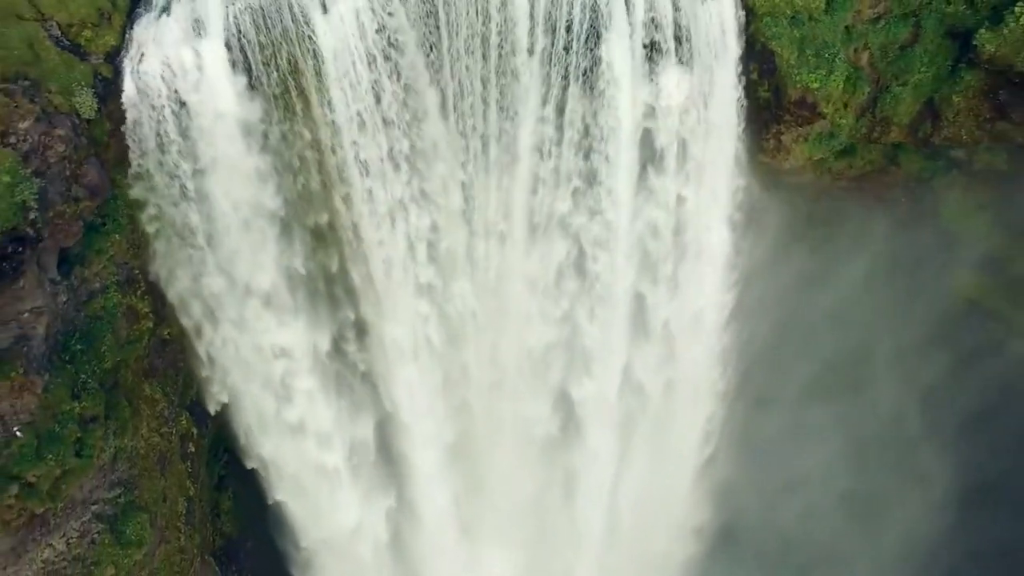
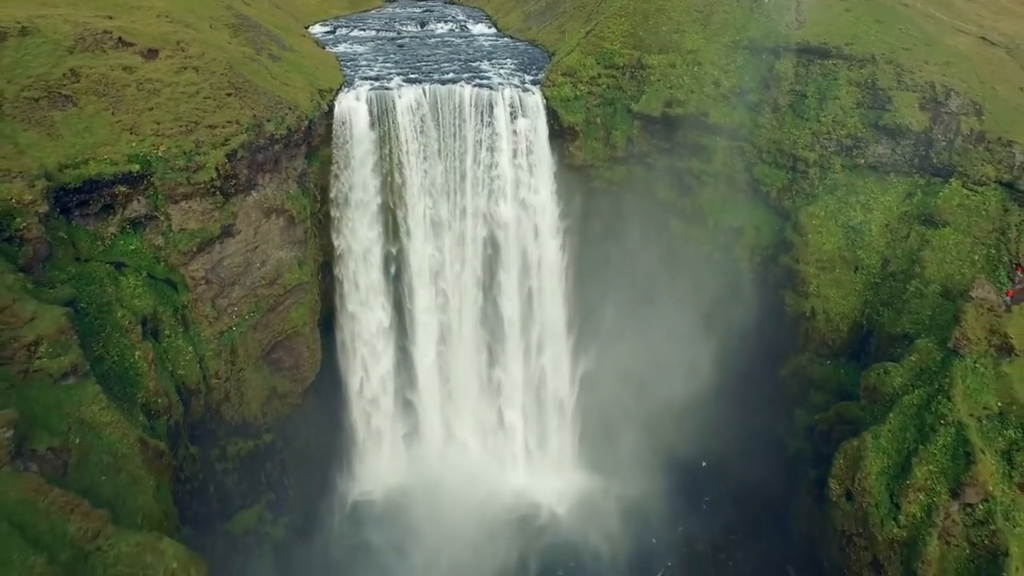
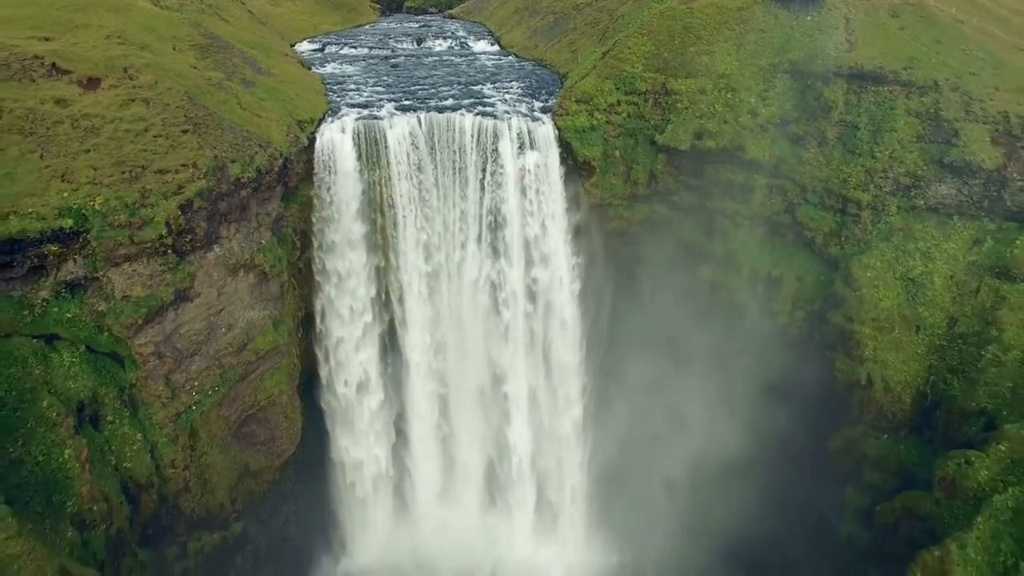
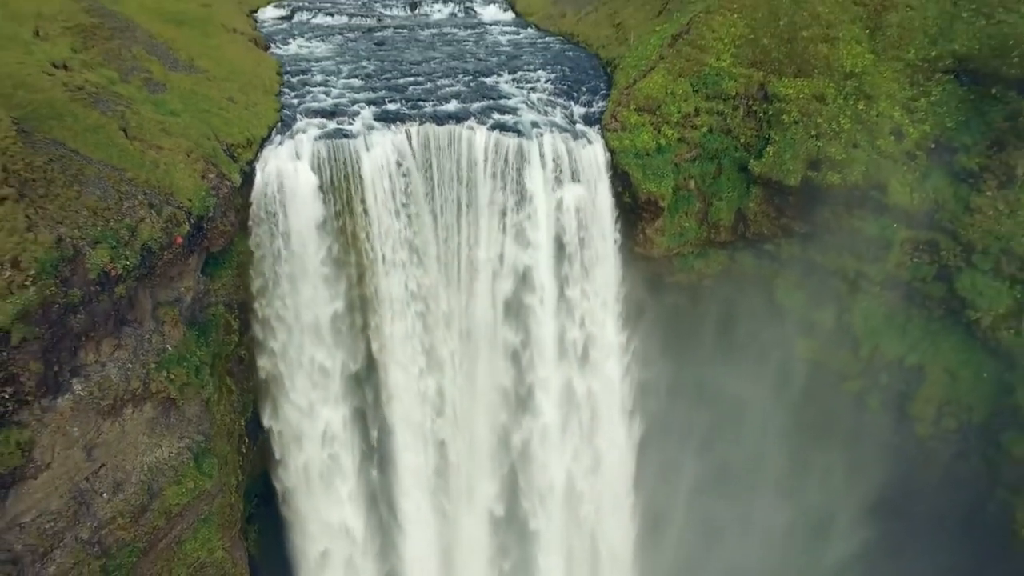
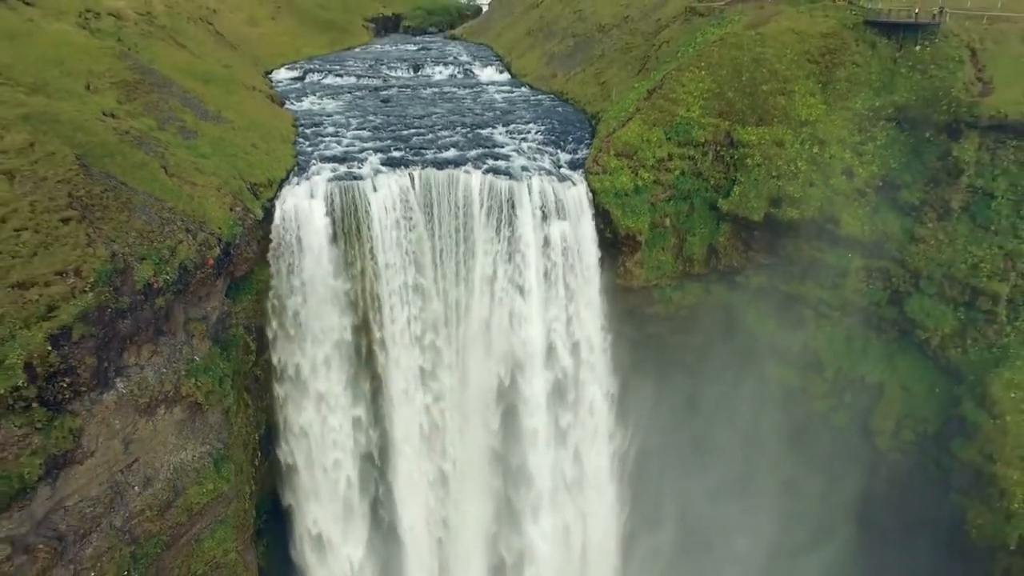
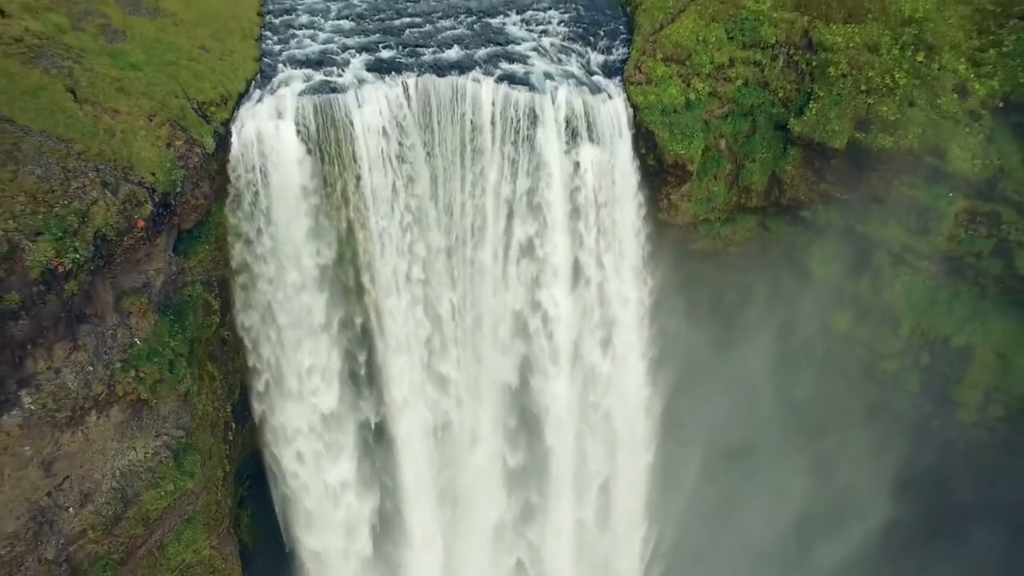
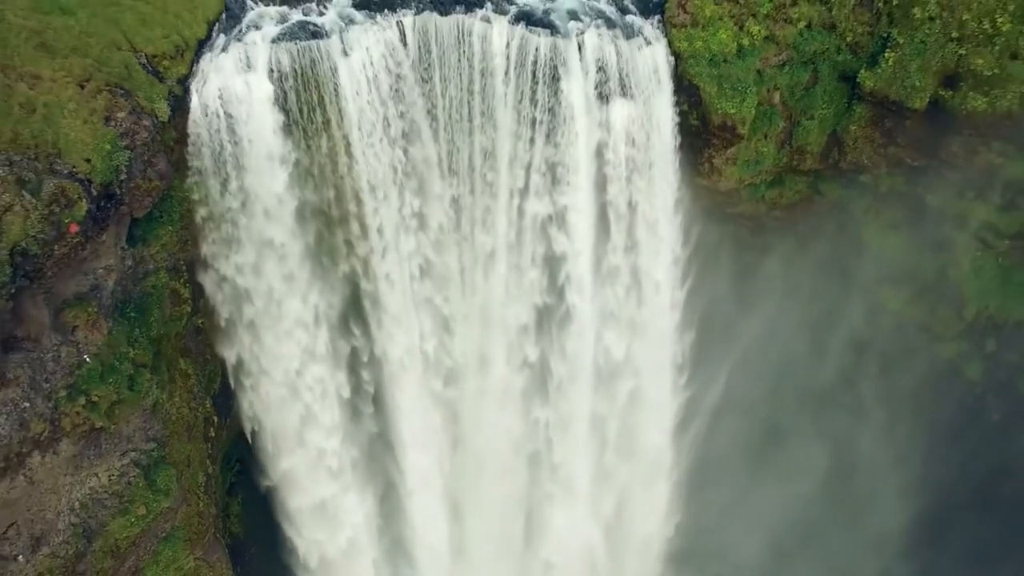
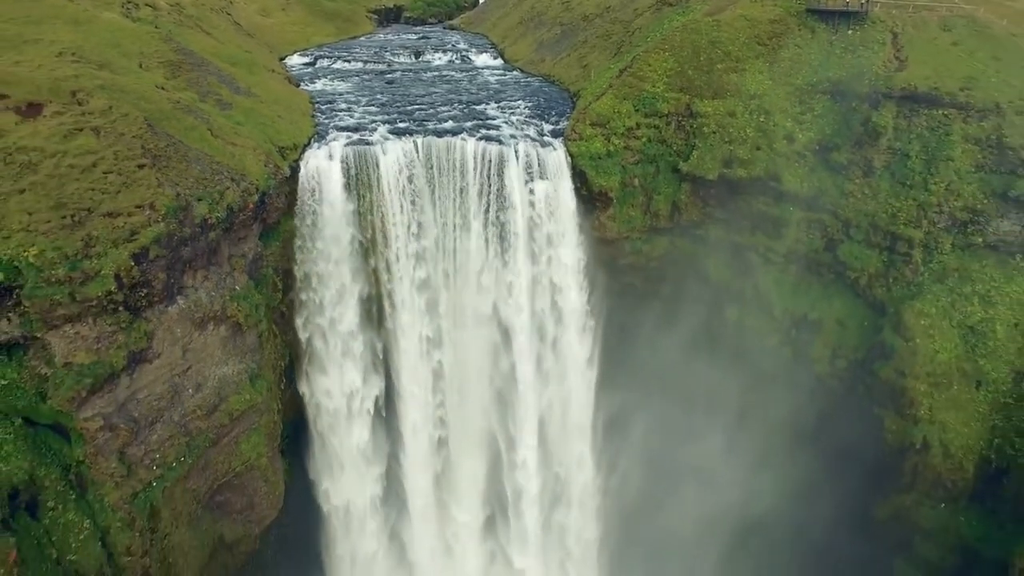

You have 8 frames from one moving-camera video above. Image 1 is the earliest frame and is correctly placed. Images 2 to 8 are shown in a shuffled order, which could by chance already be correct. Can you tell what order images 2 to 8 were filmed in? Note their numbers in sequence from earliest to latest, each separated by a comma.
7, 6, 4, 5, 8, 3, 2
